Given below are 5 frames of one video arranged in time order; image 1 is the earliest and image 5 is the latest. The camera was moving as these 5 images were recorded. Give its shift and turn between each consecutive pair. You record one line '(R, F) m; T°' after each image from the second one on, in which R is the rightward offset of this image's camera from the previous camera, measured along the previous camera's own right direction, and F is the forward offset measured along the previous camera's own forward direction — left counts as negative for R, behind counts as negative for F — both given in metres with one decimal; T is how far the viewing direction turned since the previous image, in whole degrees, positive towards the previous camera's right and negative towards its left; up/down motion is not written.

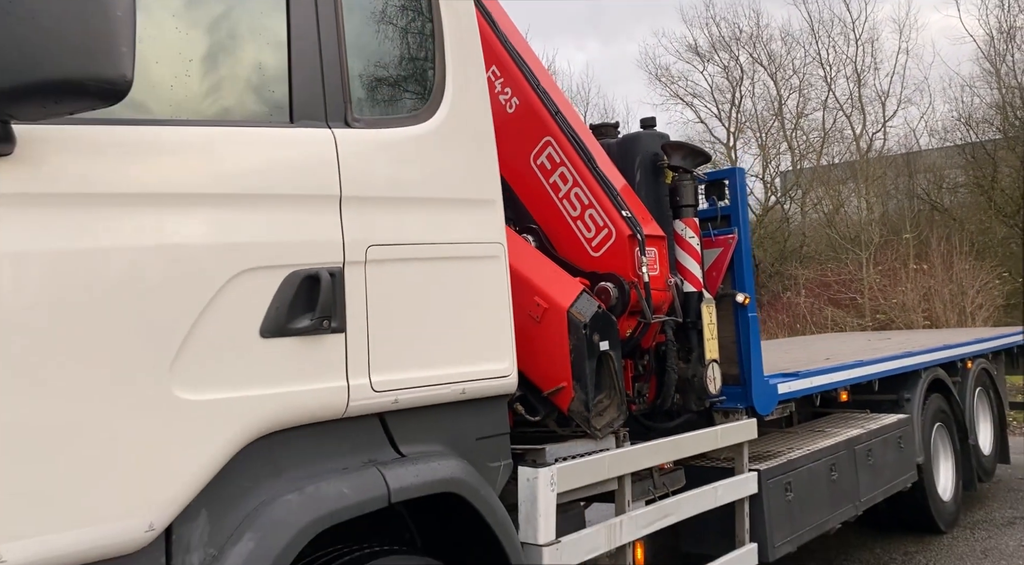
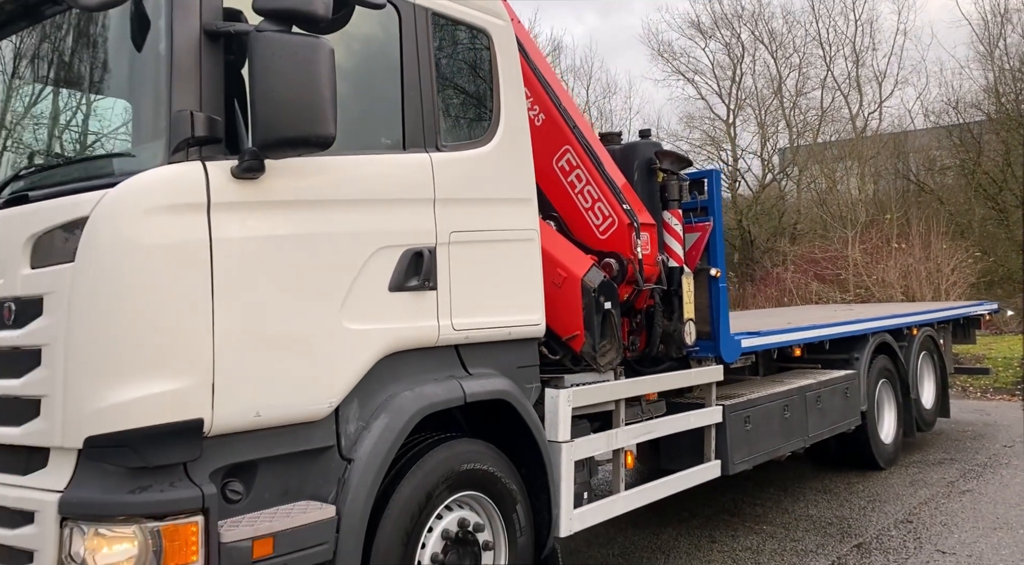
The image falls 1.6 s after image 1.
(-0.2, -1.2) m; 0°
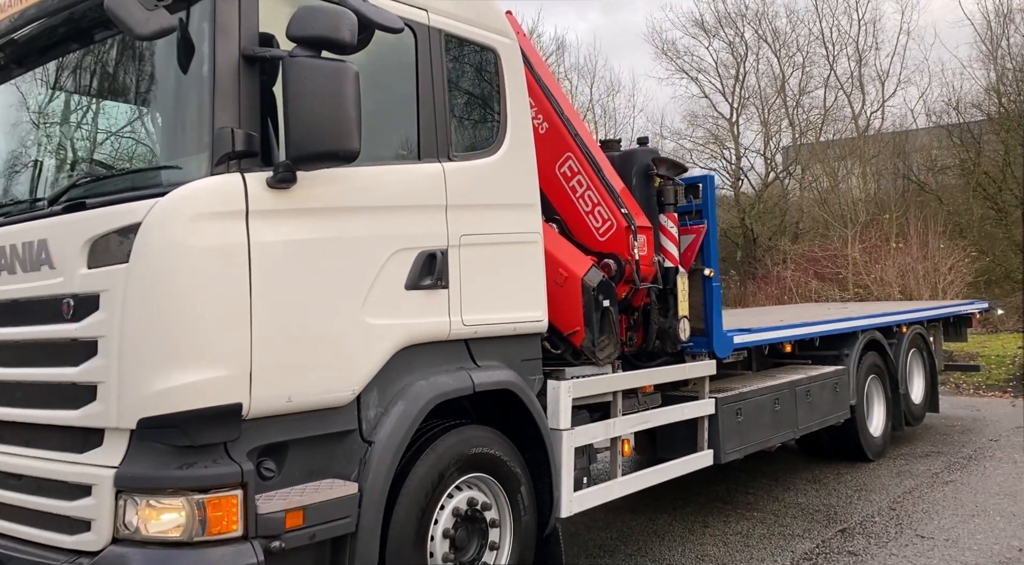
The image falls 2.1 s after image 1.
(0.0, -0.3) m; 0°
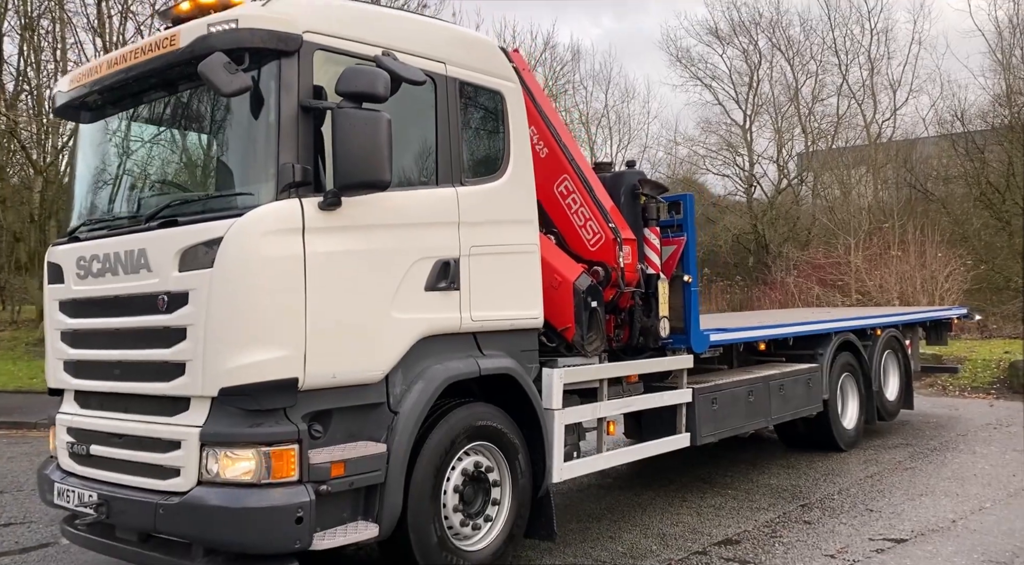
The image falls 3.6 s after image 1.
(+0.1, -0.9) m; -1°
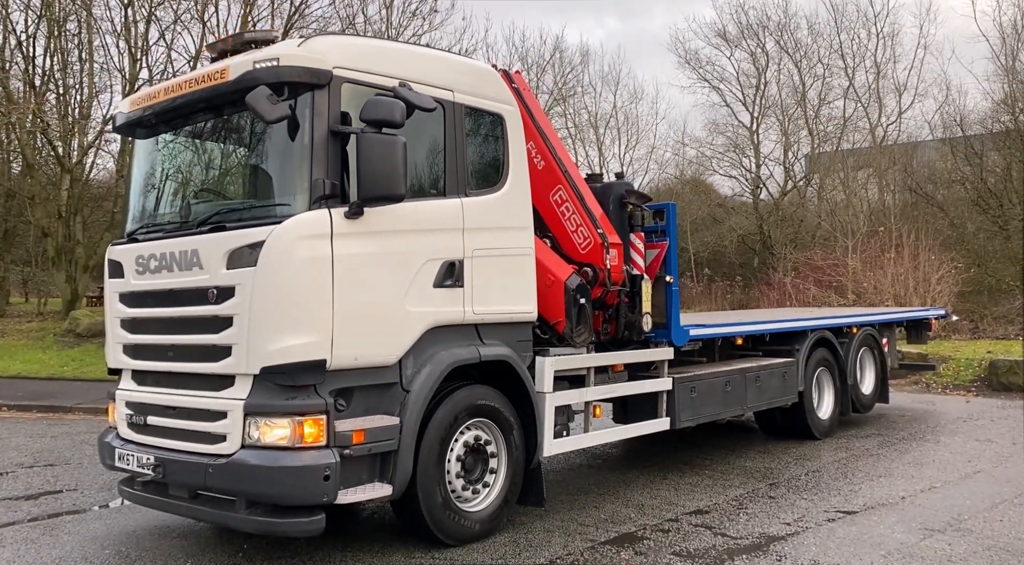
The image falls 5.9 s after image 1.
(+0.1, -0.8) m; -1°
